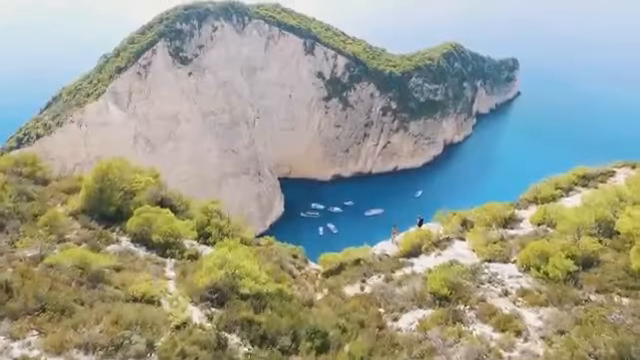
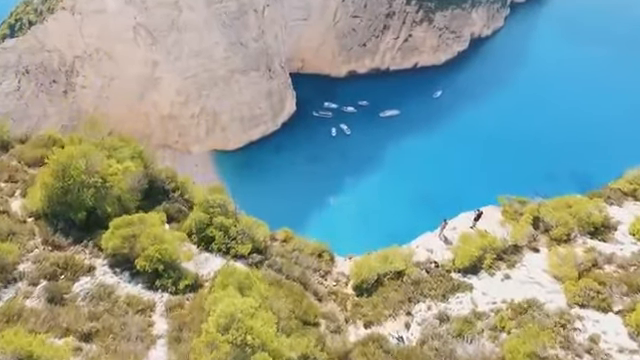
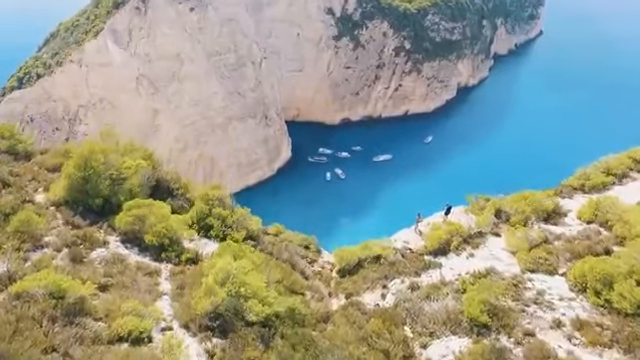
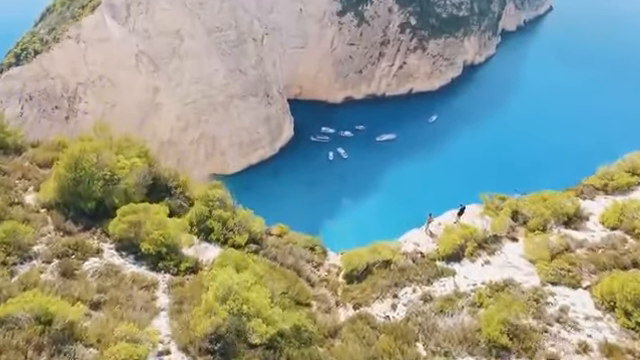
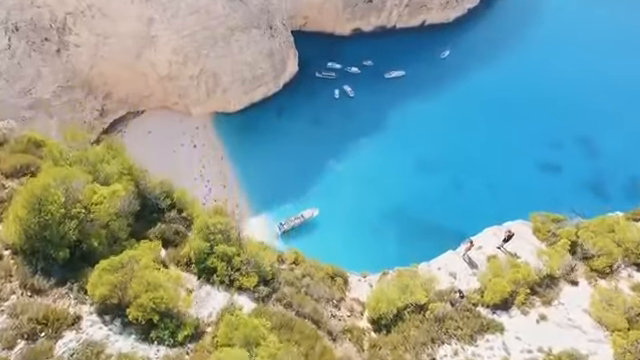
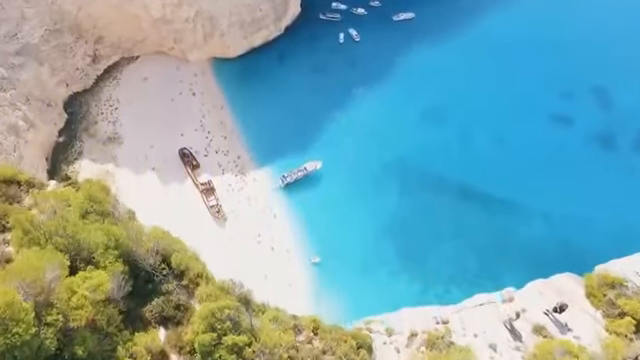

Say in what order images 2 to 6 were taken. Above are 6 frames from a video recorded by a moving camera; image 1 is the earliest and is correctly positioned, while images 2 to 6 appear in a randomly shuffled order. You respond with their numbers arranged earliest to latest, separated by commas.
3, 4, 2, 5, 6
